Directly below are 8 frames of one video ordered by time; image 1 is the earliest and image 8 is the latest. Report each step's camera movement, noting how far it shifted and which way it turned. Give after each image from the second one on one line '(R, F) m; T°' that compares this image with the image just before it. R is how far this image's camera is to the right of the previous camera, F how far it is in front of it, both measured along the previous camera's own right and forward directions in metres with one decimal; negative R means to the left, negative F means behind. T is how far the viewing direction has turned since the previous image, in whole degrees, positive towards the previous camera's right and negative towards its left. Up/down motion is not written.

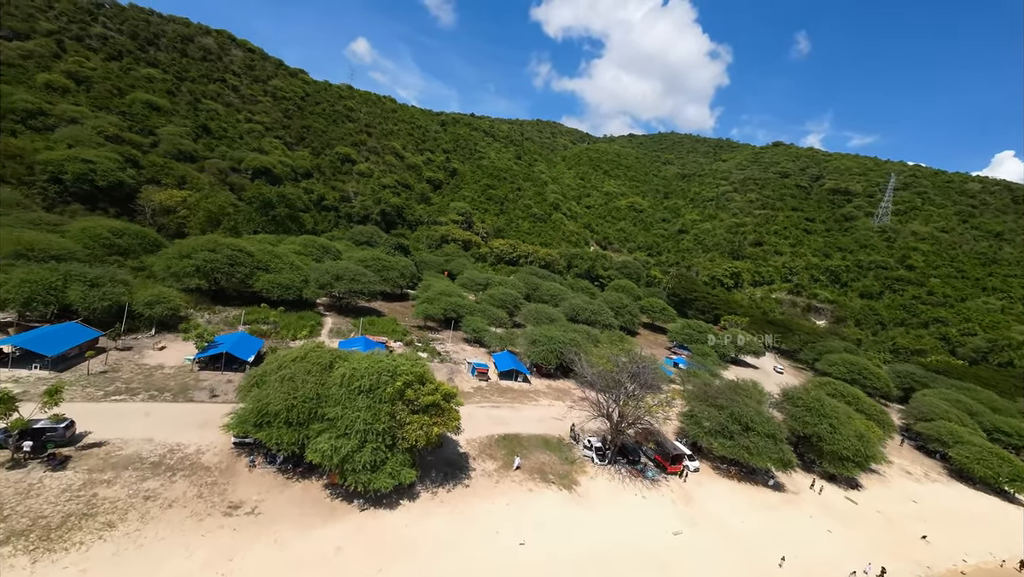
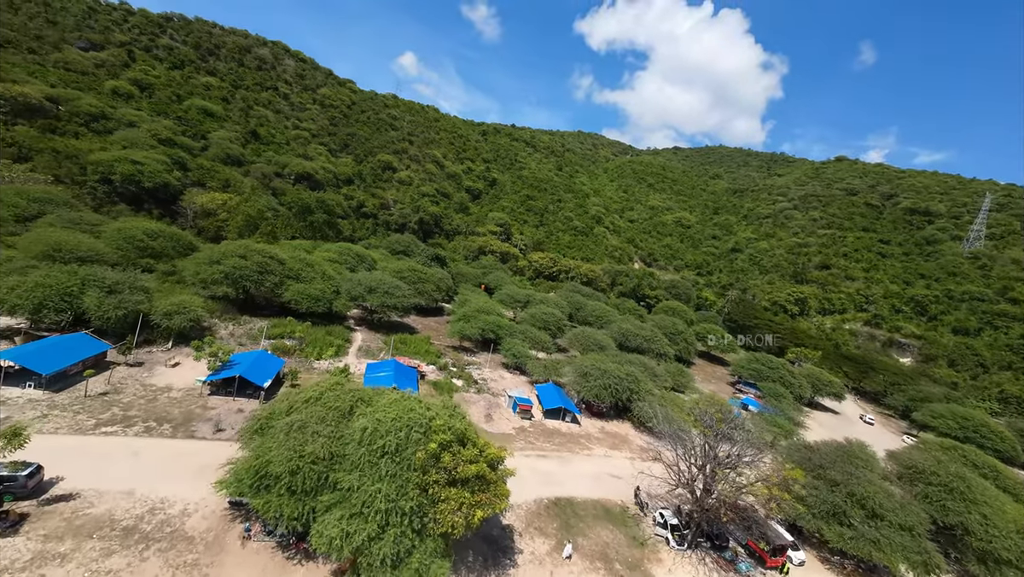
(-1.1, +4.0) m; -4°
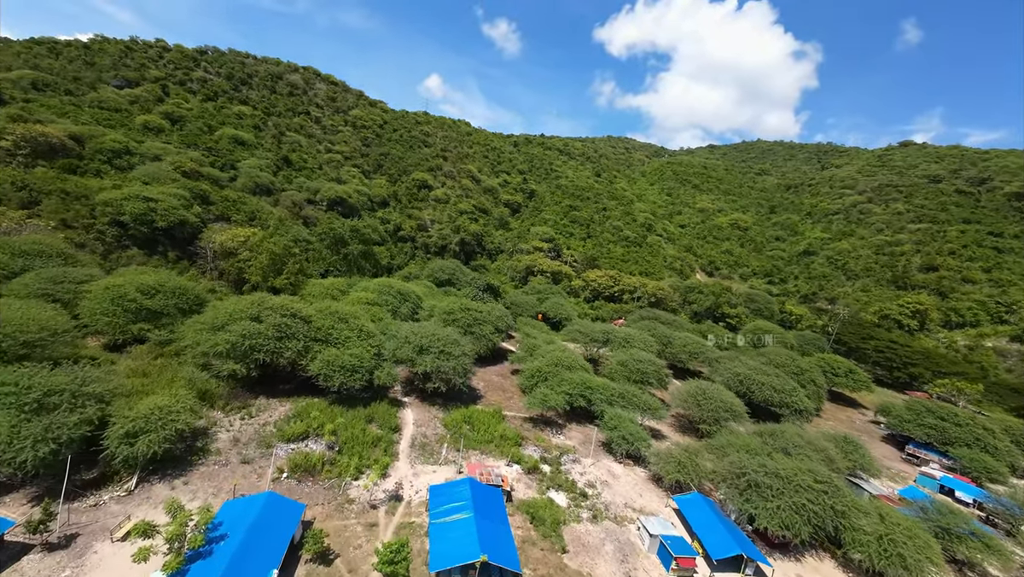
(-4.1, +10.4) m; -4°
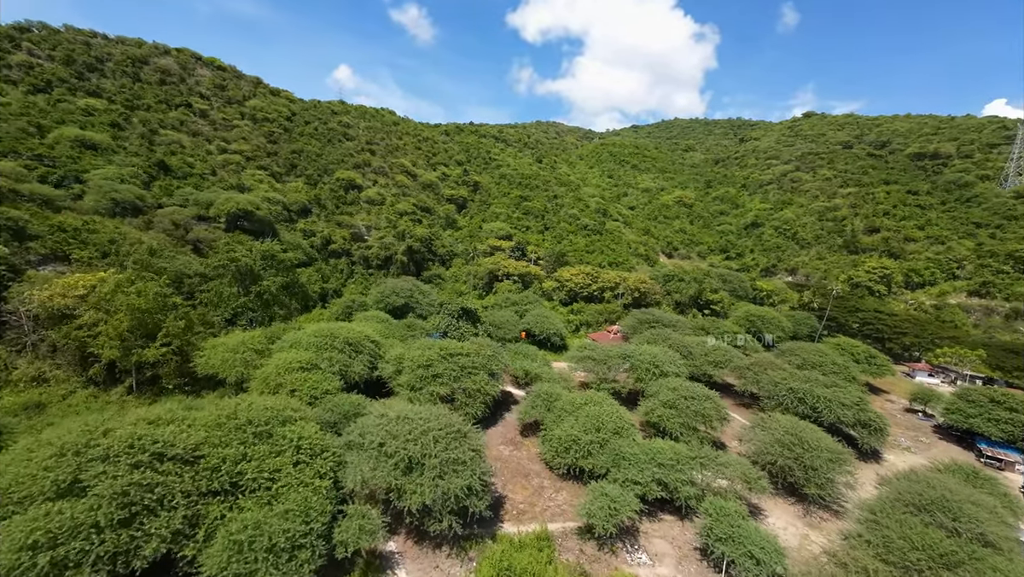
(-3.8, +12.1) m; +8°
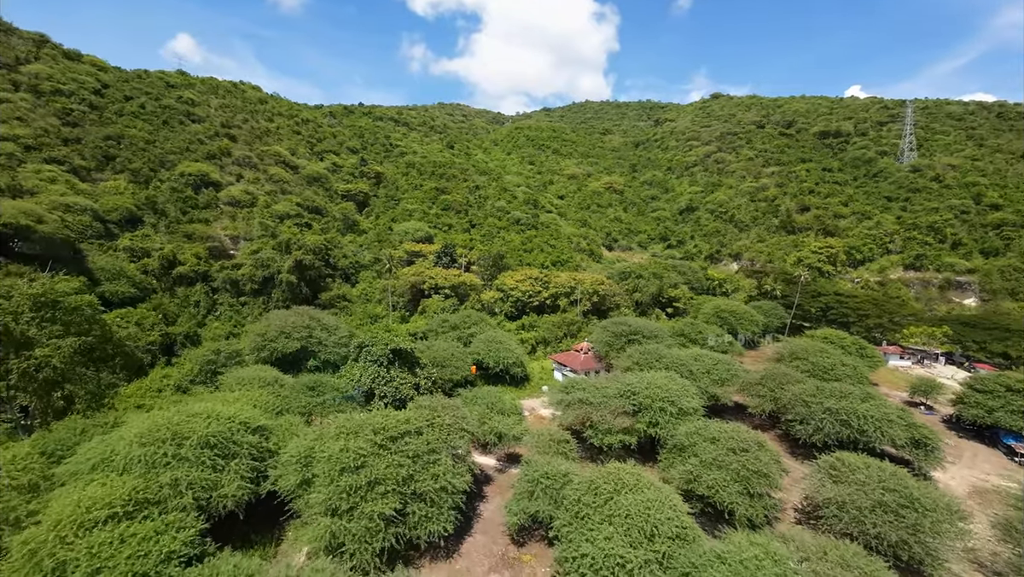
(-3.0, +11.2) m; +13°
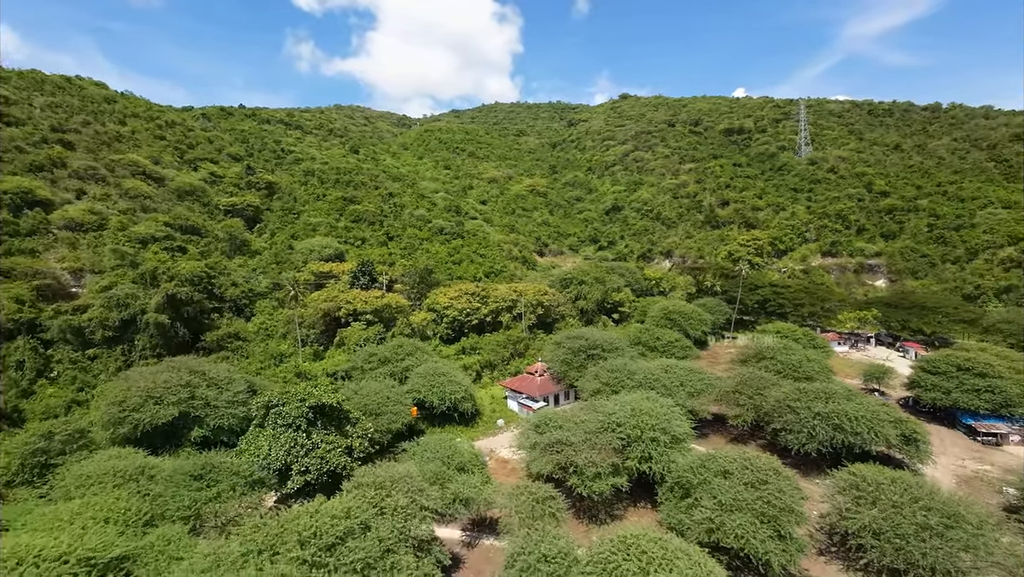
(-1.9, +5.4) m; +11°
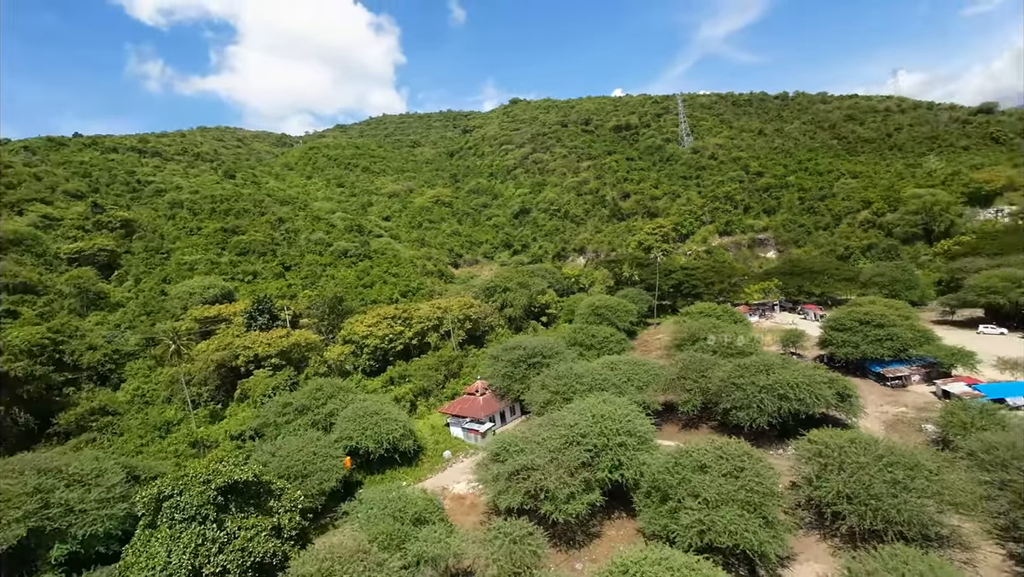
(-1.2, +2.4) m; +11°
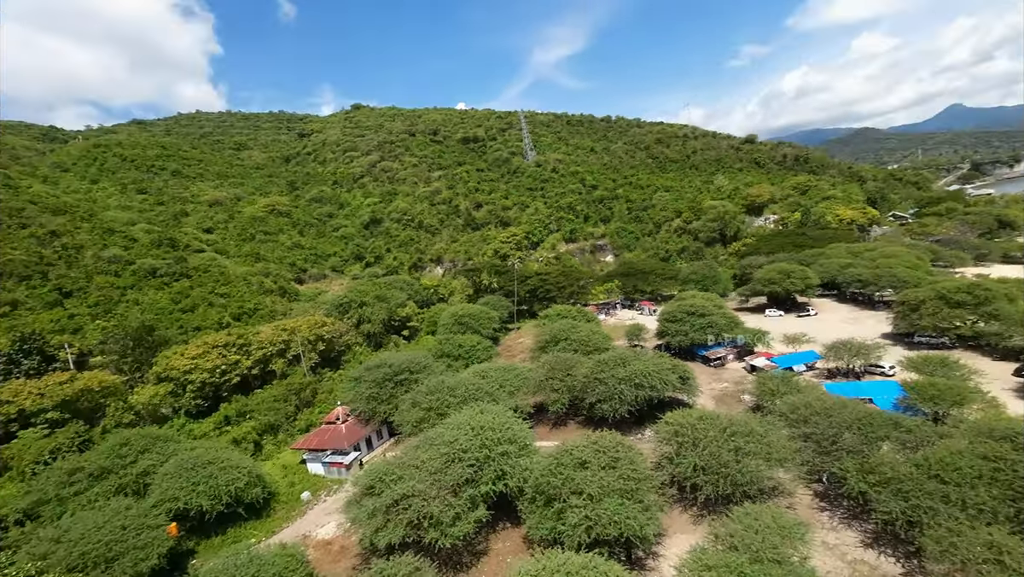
(-0.7, +1.1) m; +18°
